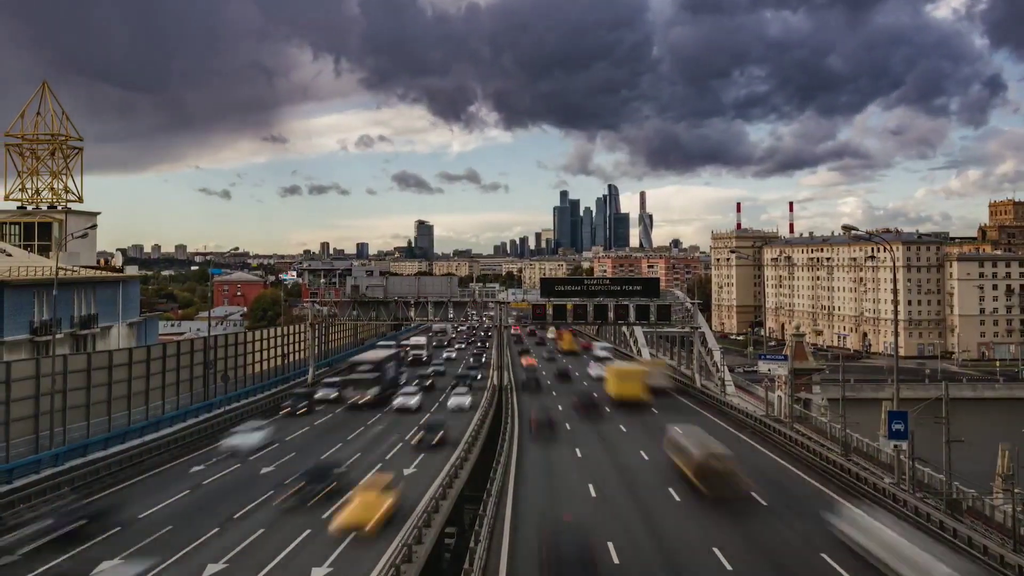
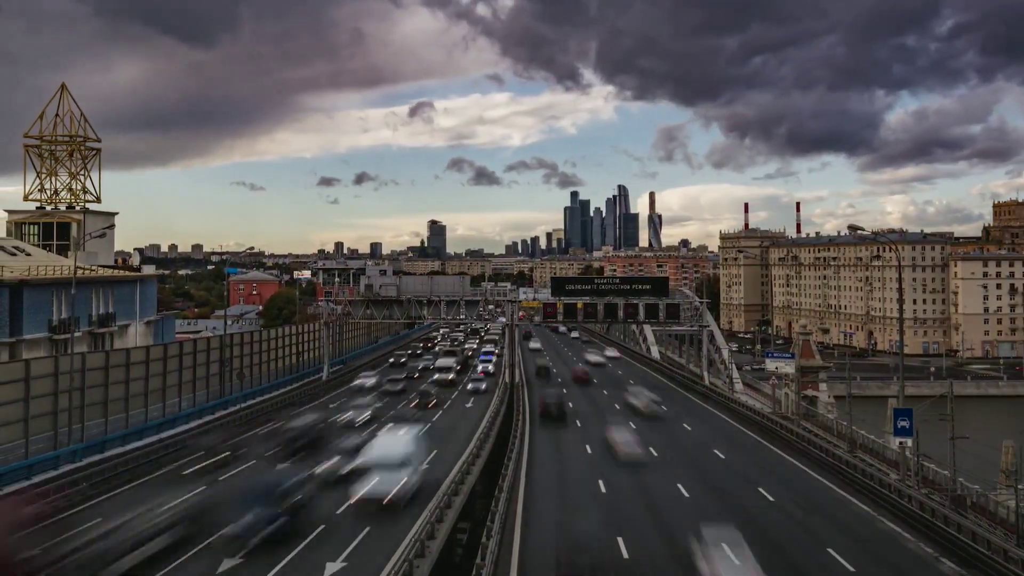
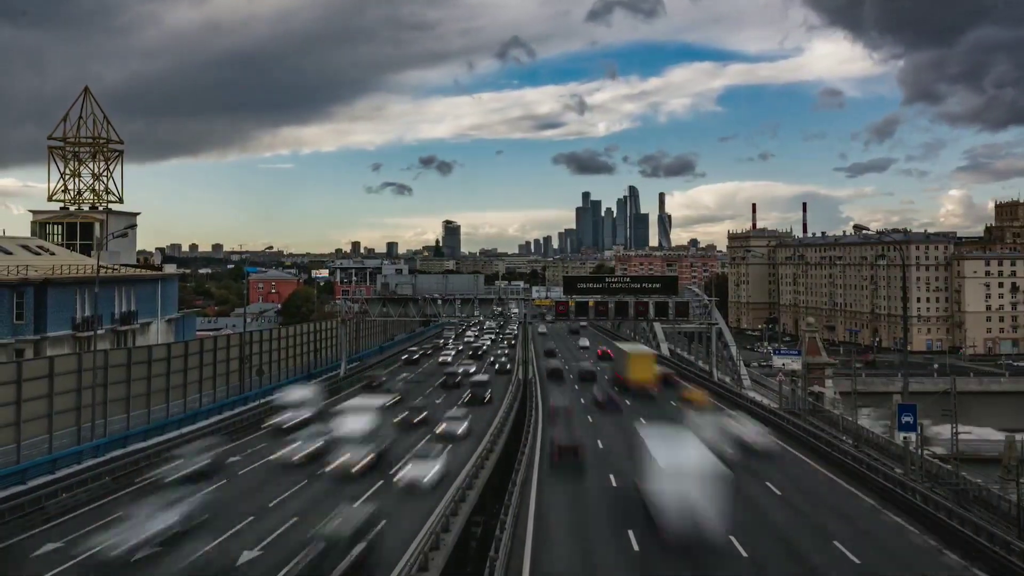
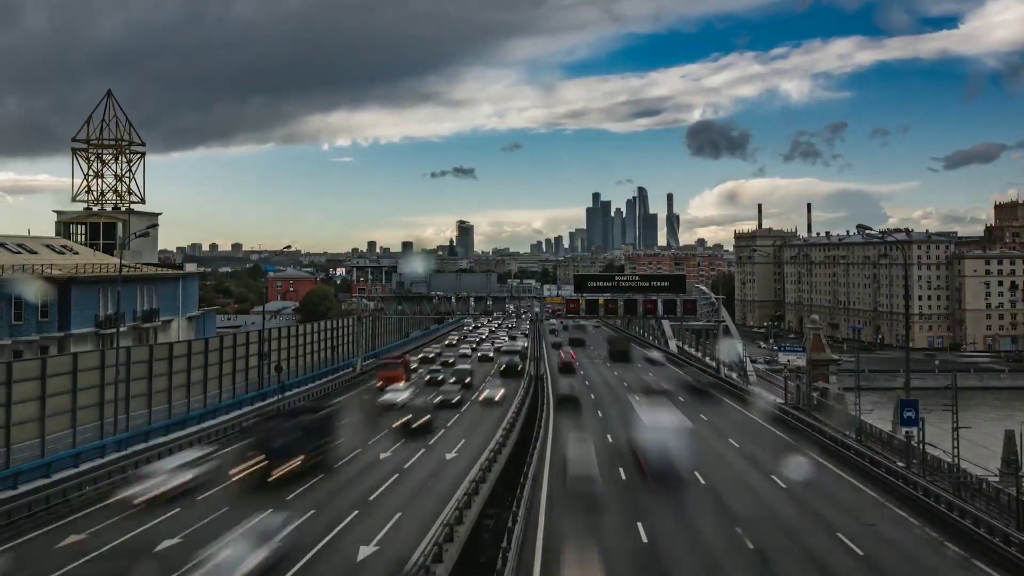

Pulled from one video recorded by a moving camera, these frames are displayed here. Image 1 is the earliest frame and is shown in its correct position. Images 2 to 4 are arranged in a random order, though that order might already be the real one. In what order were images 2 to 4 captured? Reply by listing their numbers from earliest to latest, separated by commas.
2, 3, 4
